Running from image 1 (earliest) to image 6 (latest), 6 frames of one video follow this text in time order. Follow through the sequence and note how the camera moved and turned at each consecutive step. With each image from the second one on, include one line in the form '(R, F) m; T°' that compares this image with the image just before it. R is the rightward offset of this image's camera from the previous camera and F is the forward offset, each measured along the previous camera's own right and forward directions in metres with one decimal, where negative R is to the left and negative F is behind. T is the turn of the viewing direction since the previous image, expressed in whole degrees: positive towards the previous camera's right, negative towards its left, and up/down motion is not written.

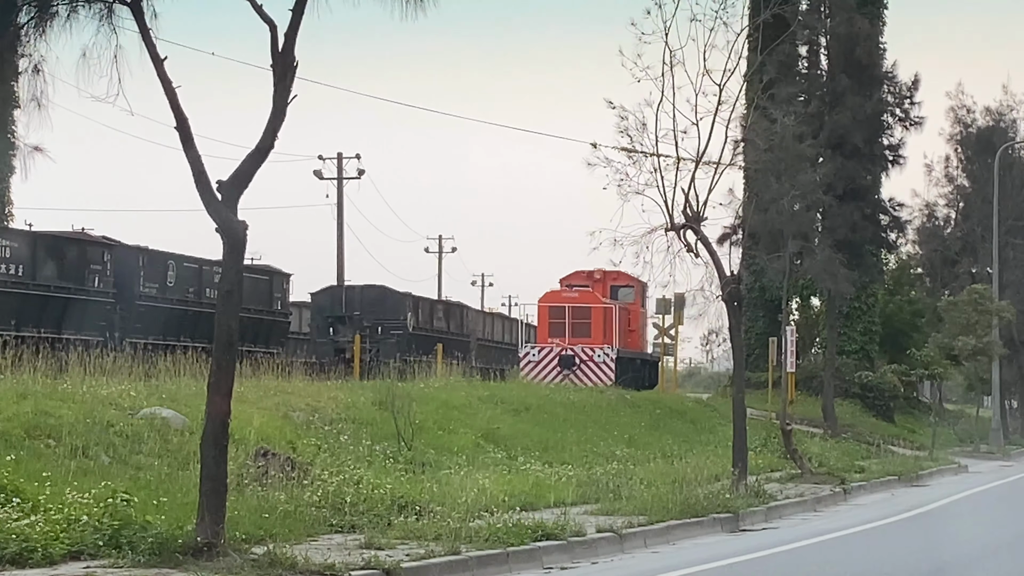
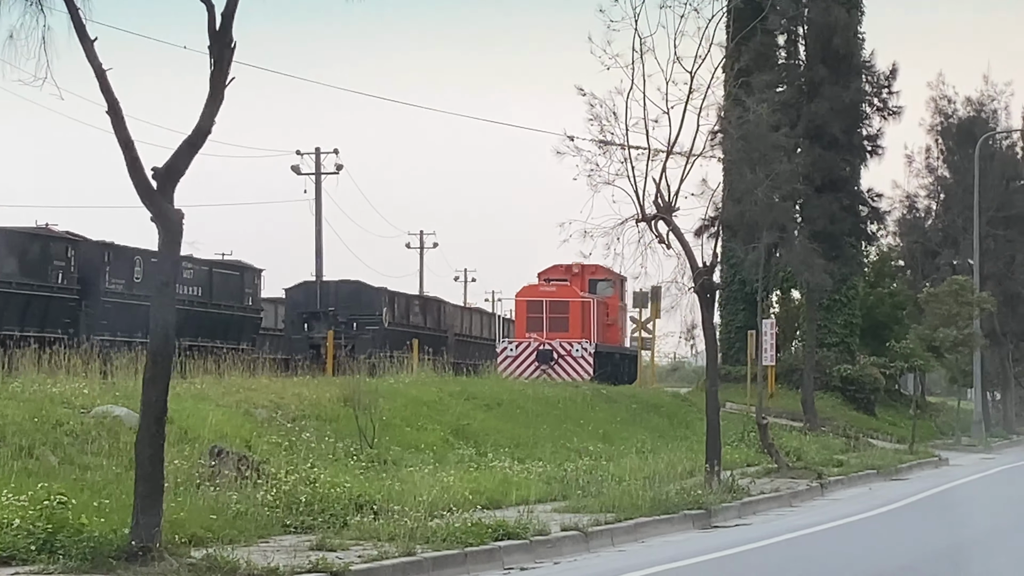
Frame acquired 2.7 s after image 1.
(+0.3, +0.4) m; +1°
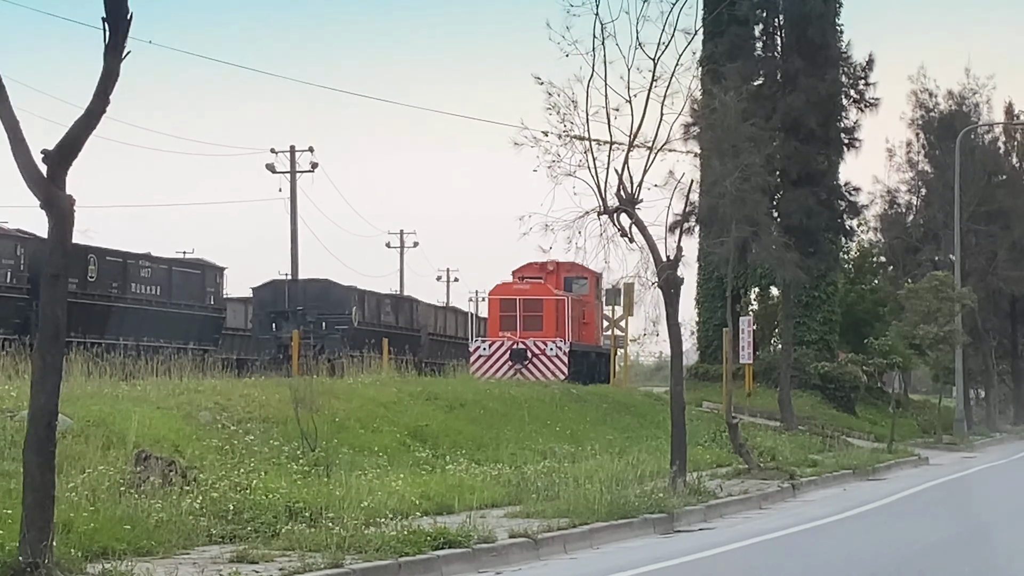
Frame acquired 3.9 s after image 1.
(+0.5, +0.7) m; +1°
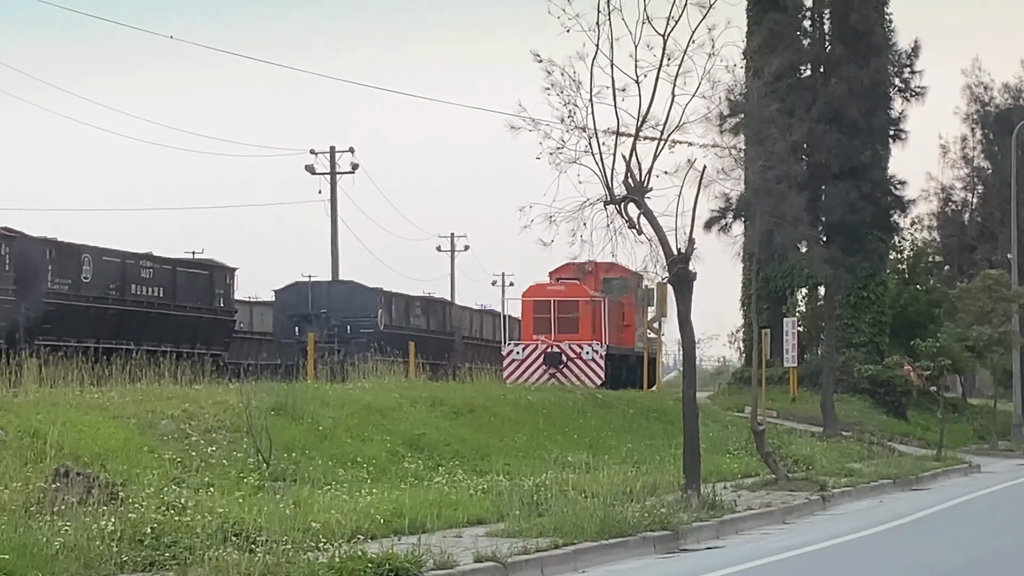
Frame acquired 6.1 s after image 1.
(+0.9, +1.4) m; -3°
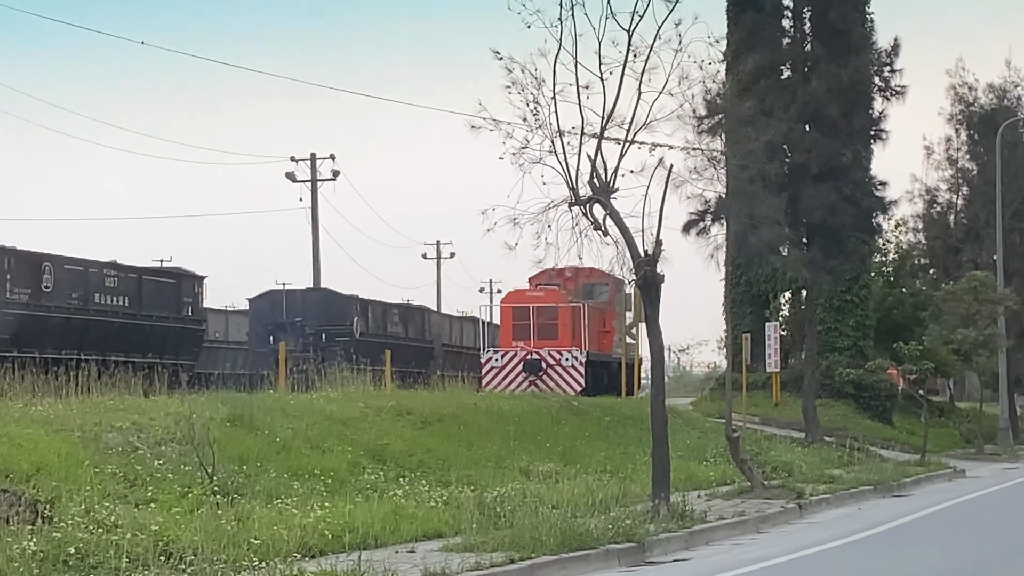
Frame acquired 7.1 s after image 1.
(+0.4, +0.5) m; 0°
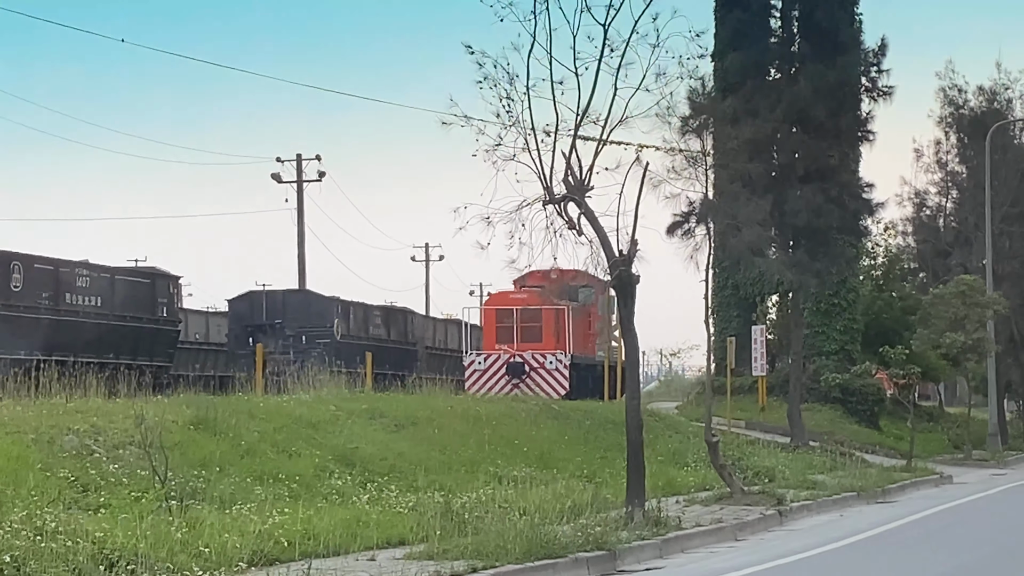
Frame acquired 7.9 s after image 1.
(+0.3, +0.4) m; 0°
